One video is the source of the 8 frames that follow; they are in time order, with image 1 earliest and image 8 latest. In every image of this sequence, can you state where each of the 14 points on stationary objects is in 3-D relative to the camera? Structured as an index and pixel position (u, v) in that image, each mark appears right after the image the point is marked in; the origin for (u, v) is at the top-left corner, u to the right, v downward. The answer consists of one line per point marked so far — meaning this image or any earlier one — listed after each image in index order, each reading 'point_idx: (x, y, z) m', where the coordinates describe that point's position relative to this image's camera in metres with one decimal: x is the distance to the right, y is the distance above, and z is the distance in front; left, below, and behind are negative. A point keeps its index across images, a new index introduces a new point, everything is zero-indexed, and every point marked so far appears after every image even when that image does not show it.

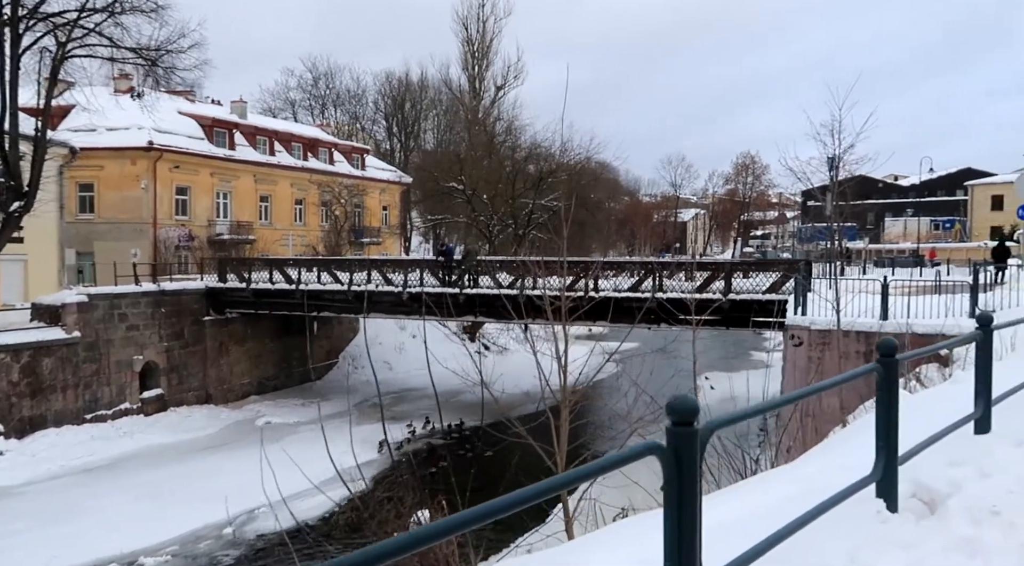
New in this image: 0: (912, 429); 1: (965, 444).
0: (+3.1, -1.1, +5.5) m
1: (+2.7, -1.0, +4.2) m
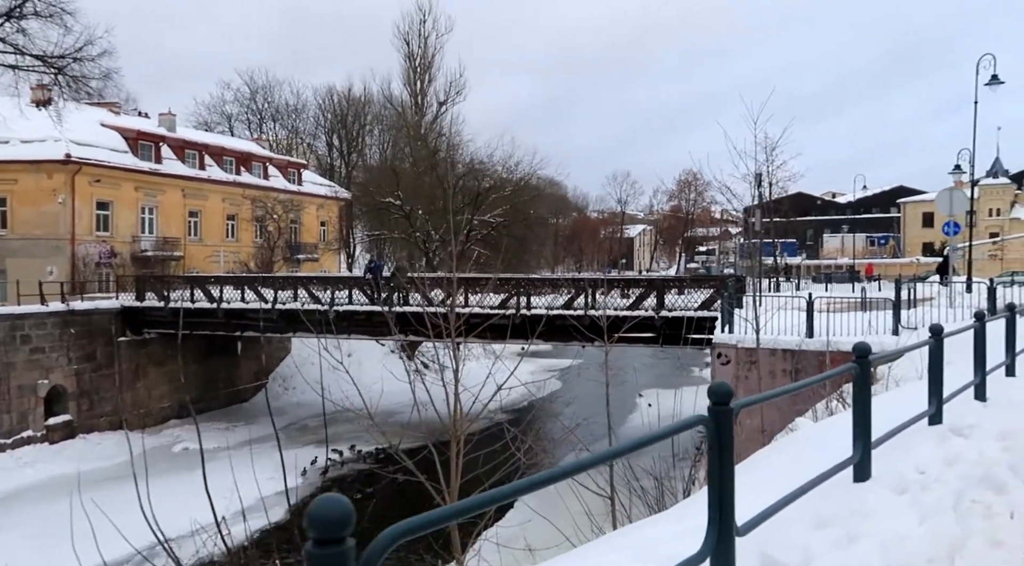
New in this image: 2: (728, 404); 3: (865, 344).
0: (+2.0, -1.2, +4.9) m
1: (+1.7, -1.1, +3.6) m
2: (+0.8, -0.4, +2.5) m
3: (+1.8, -0.3, +3.6) m
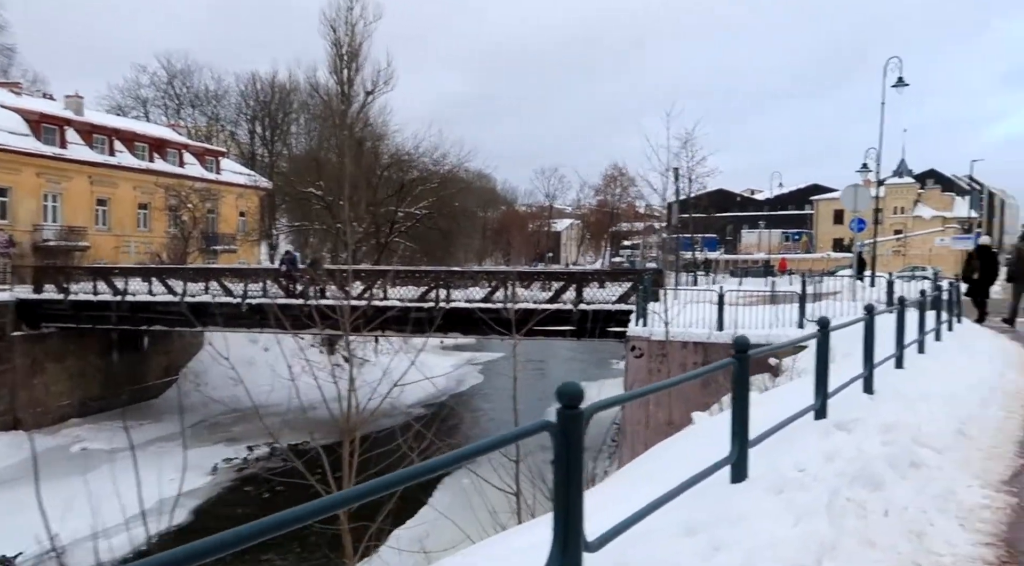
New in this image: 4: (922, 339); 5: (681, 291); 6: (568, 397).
0: (+1.2, -1.2, +4.8) m
1: (+1.0, -1.0, +3.4) m
2: (+0.2, -0.4, +2.2) m
3: (+1.1, -0.3, +3.5) m
4: (+4.6, -0.6, +7.9) m
5: (+3.9, -0.2, +16.4) m
6: (+0.2, -0.4, +2.3) m
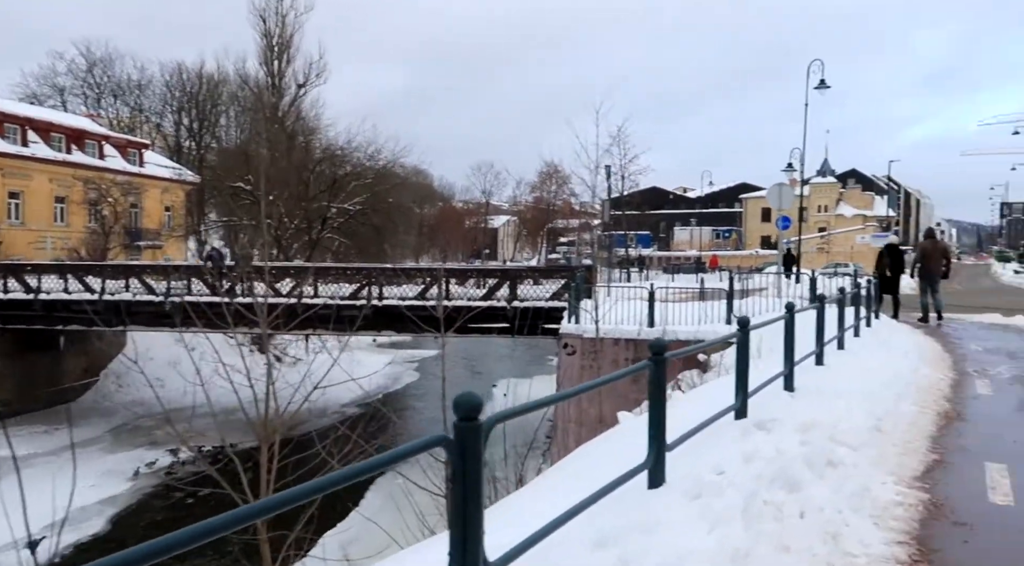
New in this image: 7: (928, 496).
0: (+0.7, -1.2, +4.7) m
1: (+0.6, -1.0, +3.3) m
2: (-0.1, -0.4, +2.1) m
3: (+0.7, -0.3, +3.4) m
4: (+3.8, -0.6, +8.1) m
5: (+2.3, -0.1, +16.5) m
6: (-0.1, -0.4, +2.1) m
7: (+2.5, -1.3, +4.3) m
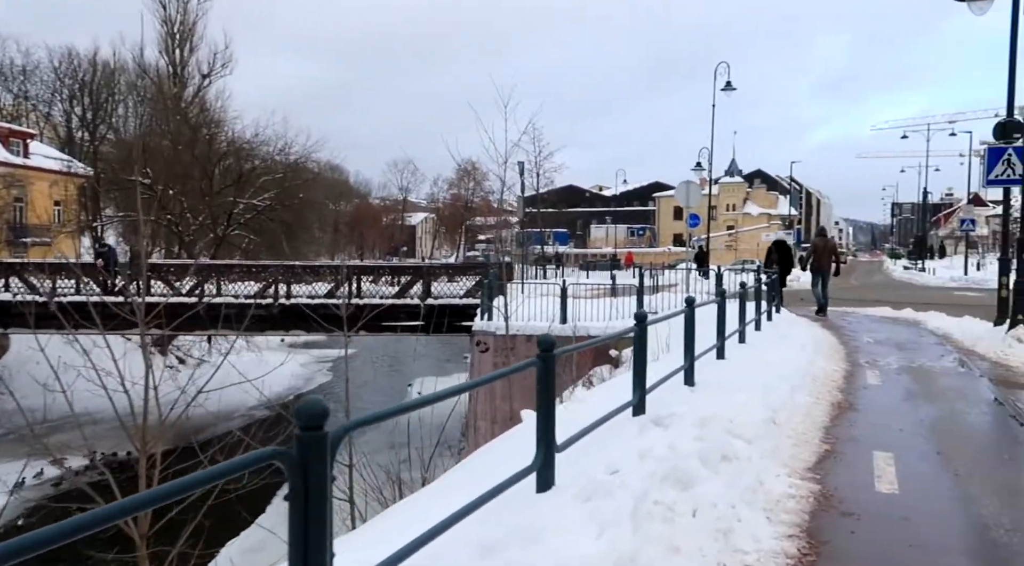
0: (0.0, -1.1, +4.5) m
1: (0.0, -1.0, +3.1) m
2: (-0.5, -0.4, +1.8) m
3: (+0.2, -0.2, +3.2) m
4: (+2.7, -0.5, +8.2) m
5: (+0.3, -0.1, +16.4) m
6: (-0.5, -0.4, +1.8) m
7: (+1.9, -1.2, +4.3) m
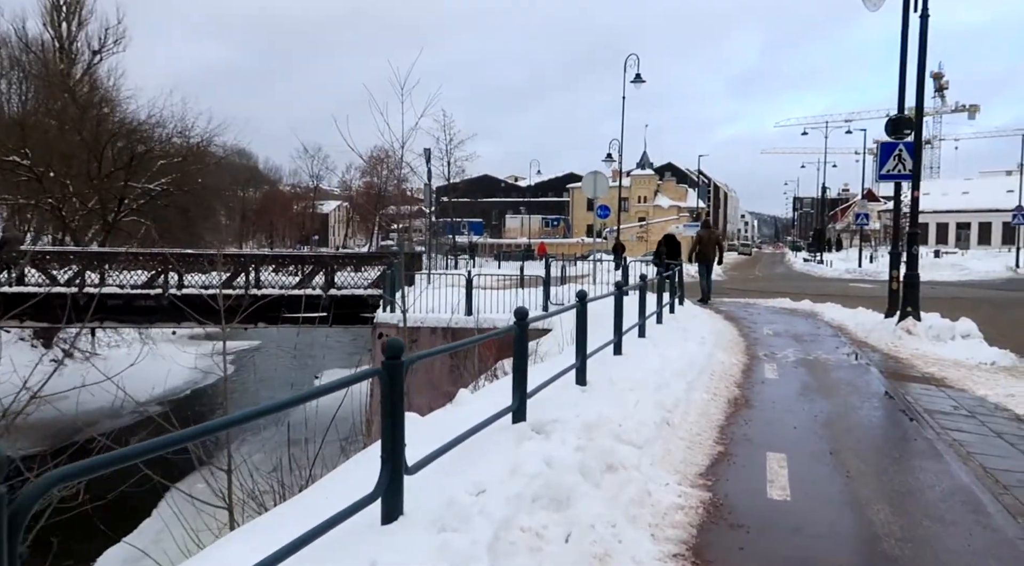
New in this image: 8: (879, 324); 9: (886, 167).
0: (-0.8, -1.1, +4.0) m
1: (-0.6, -1.0, +2.6) m
2: (-1.0, -0.4, +1.2) m
3: (-0.4, -0.2, +2.7) m
4: (+1.5, -0.5, +8.0) m
5: (-1.8, +0.2, +15.8) m
6: (-1.0, -0.3, +1.3) m
7: (+1.1, -1.2, +4.0) m
8: (+5.9, -0.7, +11.3) m
9: (+6.1, +1.9, +11.4) m
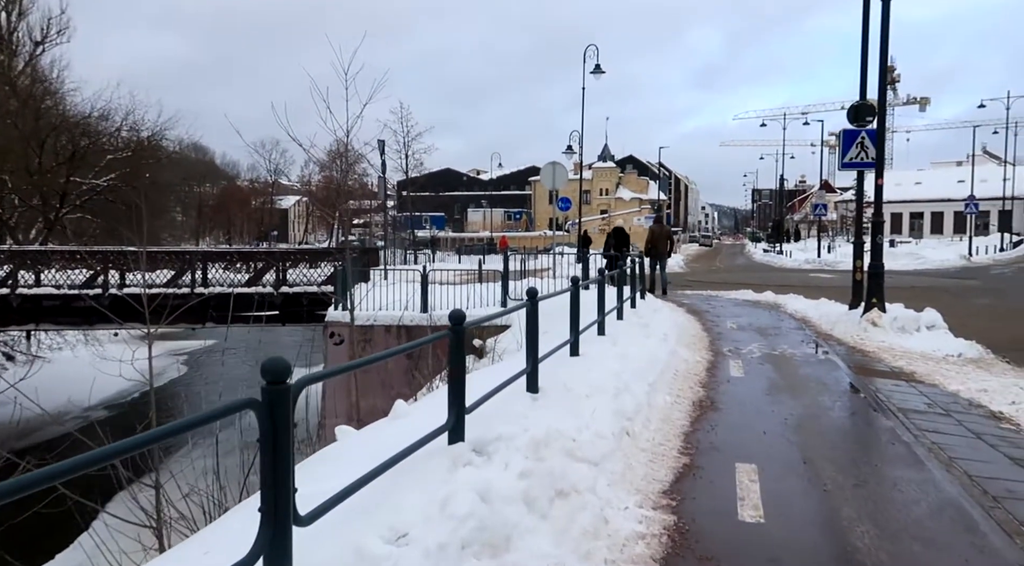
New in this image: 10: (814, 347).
0: (-1.1, -1.1, +3.4) m
1: (-0.8, -1.0, +2.0) m
2: (-1.1, -0.4, +0.7) m
3: (-0.7, -0.2, +2.1) m
4: (+1.0, -0.4, +7.5) m
5: (-2.8, +0.2, +15.2) m
6: (-1.2, -0.4, +0.7) m
7: (+0.8, -1.2, +3.5) m
8: (+5.2, -0.5, +11.1) m
9: (+5.4, +2.1, +11.2) m
10: (+3.8, -0.8, +8.9) m
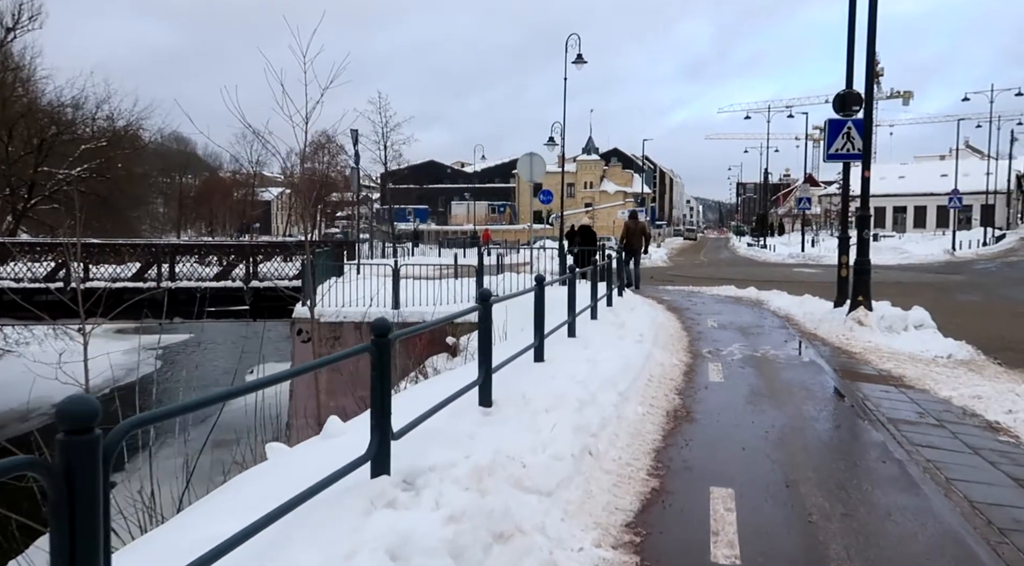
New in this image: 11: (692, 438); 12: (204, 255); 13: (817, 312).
0: (-1.4, -1.1, +2.9) m
1: (-1.1, -1.0, +1.5) m
2: (-1.4, -0.4, +0.1) m
3: (-0.9, -0.3, +1.6) m
4: (+0.6, -0.4, +7.0) m
5: (-3.3, +0.3, +14.6) m
6: (-1.4, -0.4, +0.2) m
7: (+0.5, -1.2, +3.0) m
8: (+4.8, -0.5, +10.7) m
9: (+4.9, +2.1, +10.7) m
10: (+3.4, -0.8, +8.4) m
11: (+1.2, -1.0, +4.7) m
12: (-8.0, +0.7, +18.0) m
13: (+4.8, -0.4, +11.0) m
